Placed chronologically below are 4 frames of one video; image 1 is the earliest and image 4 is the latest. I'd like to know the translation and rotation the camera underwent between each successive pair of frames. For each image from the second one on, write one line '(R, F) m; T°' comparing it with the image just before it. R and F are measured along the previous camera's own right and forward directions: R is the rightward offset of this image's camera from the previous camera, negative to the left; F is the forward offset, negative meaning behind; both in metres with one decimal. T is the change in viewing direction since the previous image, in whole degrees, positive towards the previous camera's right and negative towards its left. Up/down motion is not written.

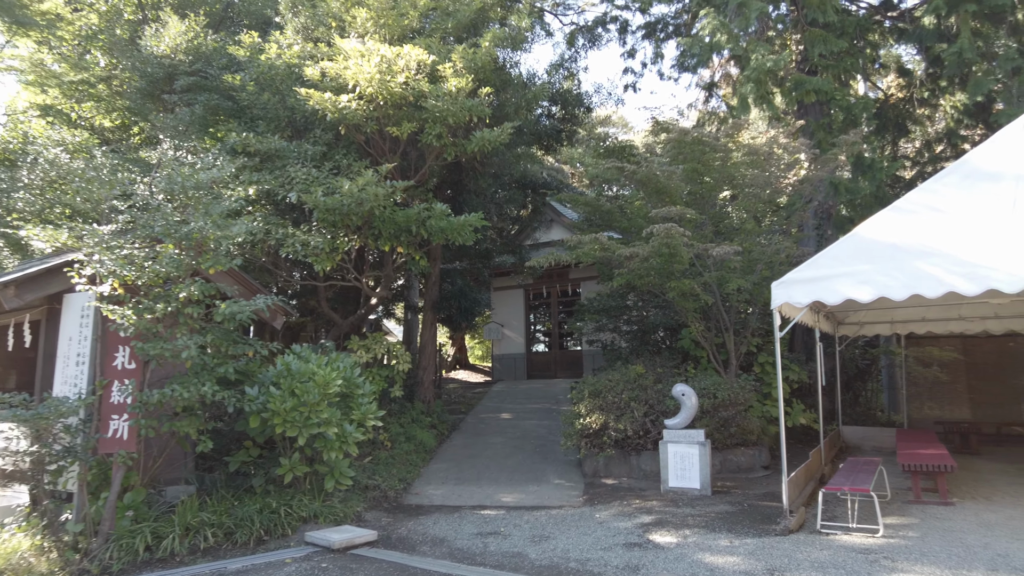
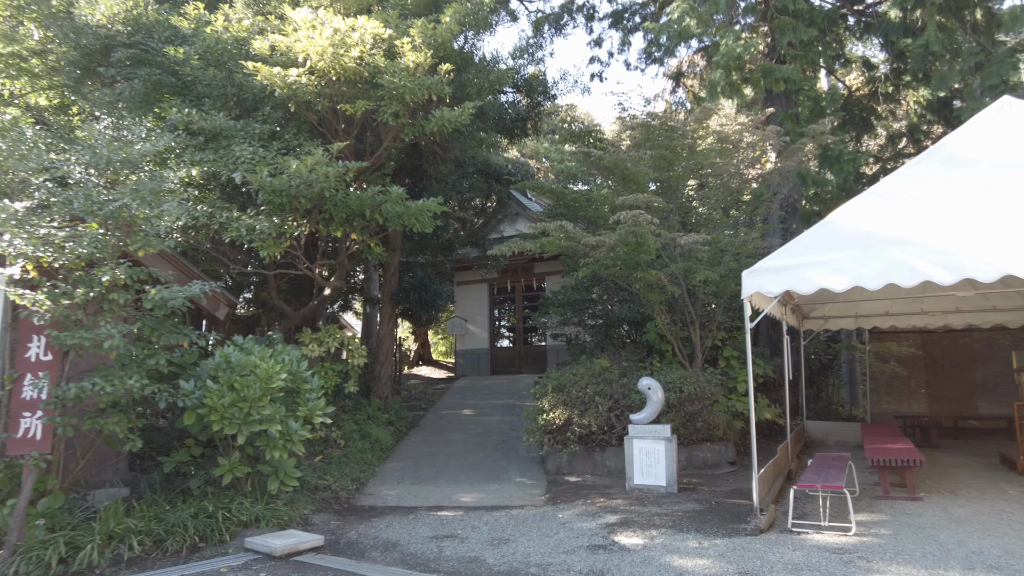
(+0.1, +0.4) m; +3°
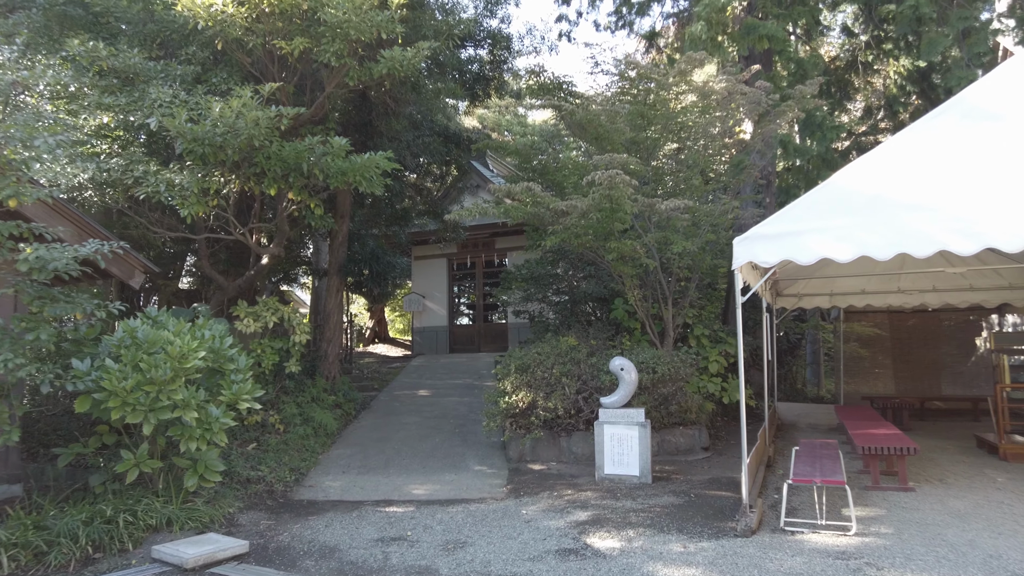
(0.0, +0.8) m; +4°
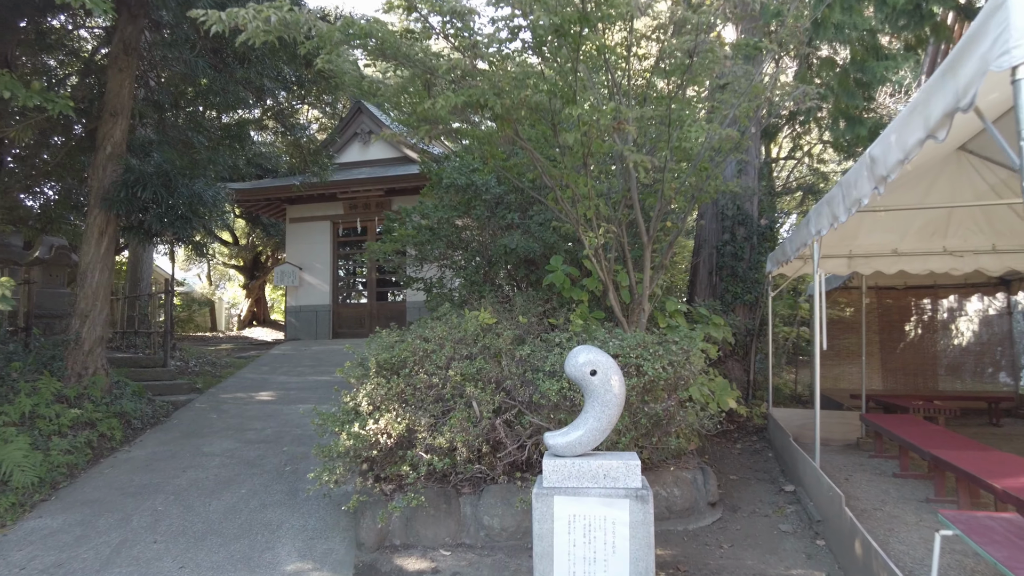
(+0.3, +3.7) m; +8°
